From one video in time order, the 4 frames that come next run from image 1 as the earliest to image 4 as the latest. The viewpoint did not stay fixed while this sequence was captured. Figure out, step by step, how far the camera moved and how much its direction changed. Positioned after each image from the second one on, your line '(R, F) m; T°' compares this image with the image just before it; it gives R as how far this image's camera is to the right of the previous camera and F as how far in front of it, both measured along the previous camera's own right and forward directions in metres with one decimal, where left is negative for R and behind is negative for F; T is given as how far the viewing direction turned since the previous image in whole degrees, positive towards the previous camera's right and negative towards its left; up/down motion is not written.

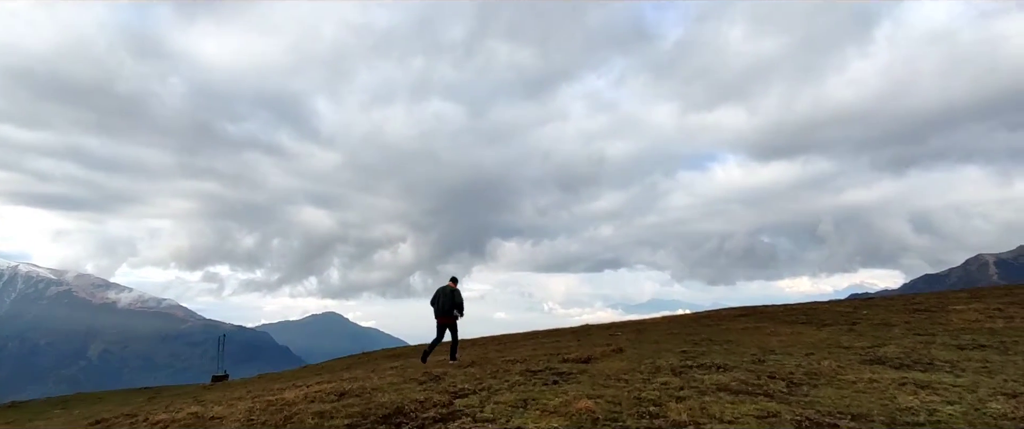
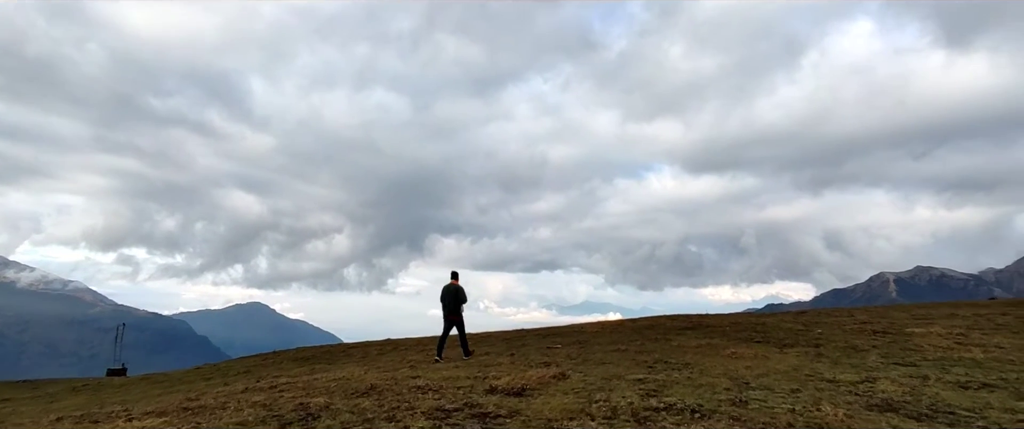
(+0.3, +3.1) m; +5°
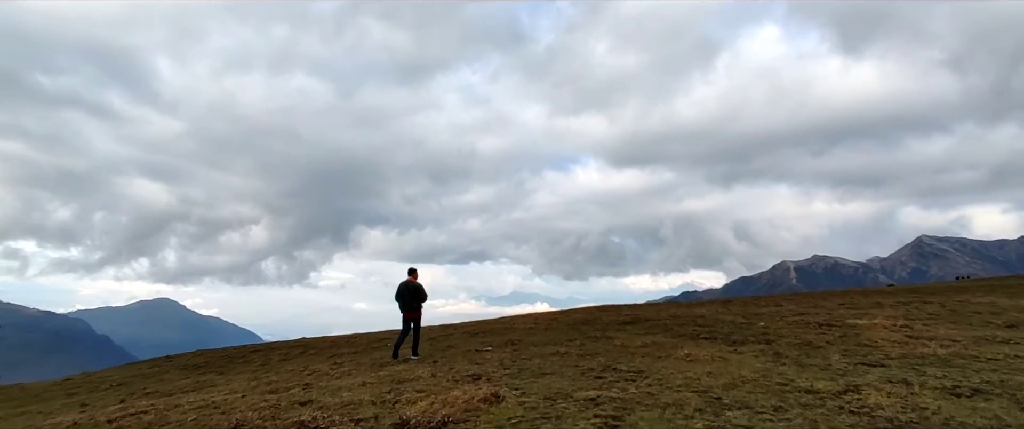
(+0.1, +2.5) m; +7°
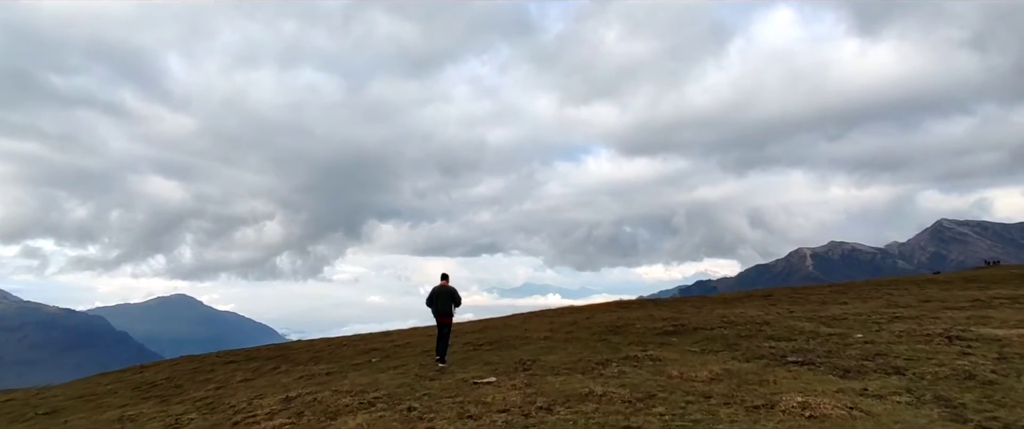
(+4.3, +5.3) m; -1°
